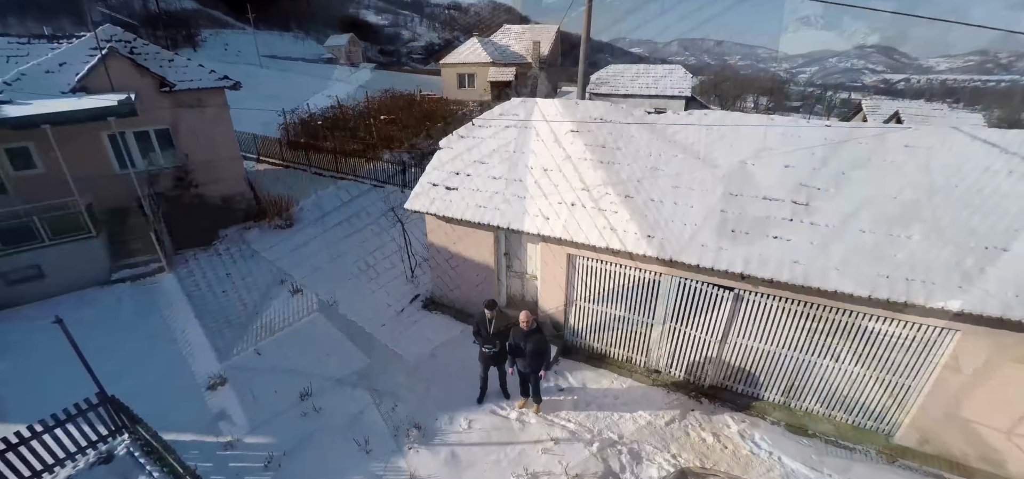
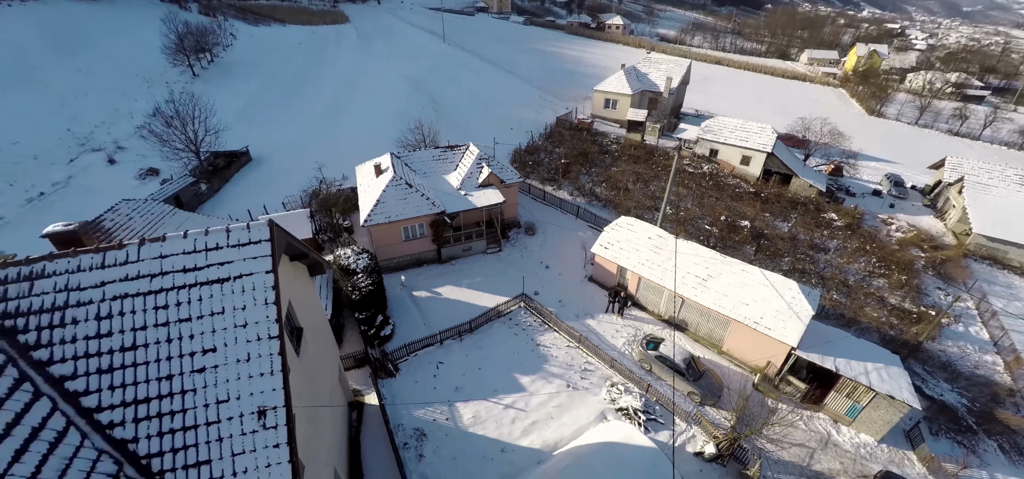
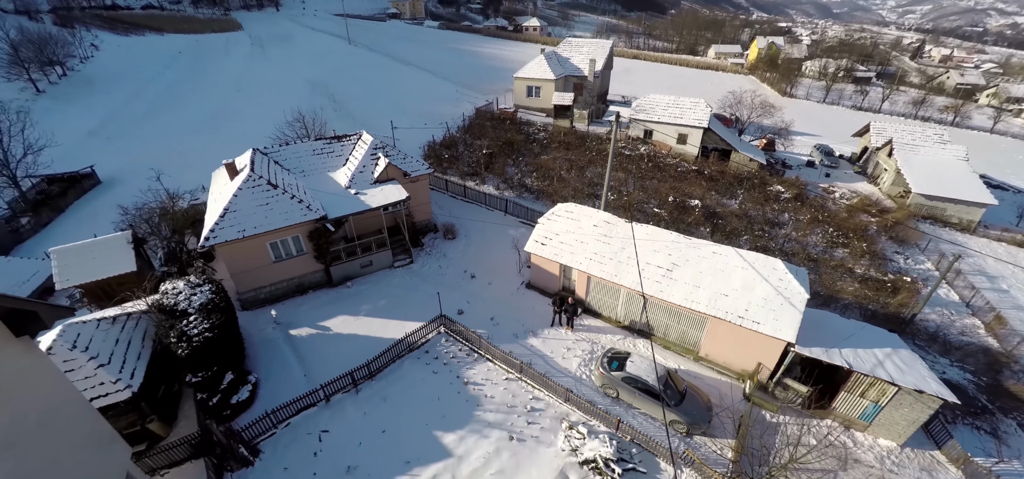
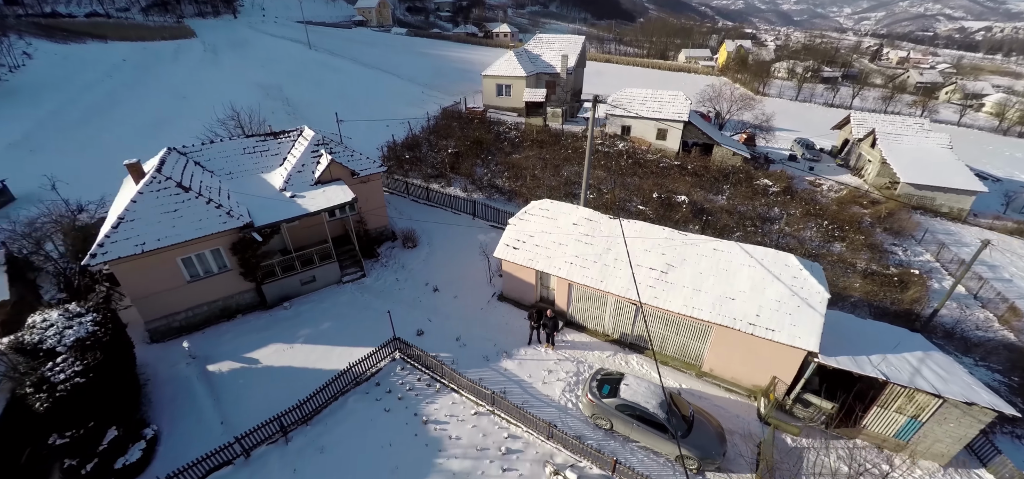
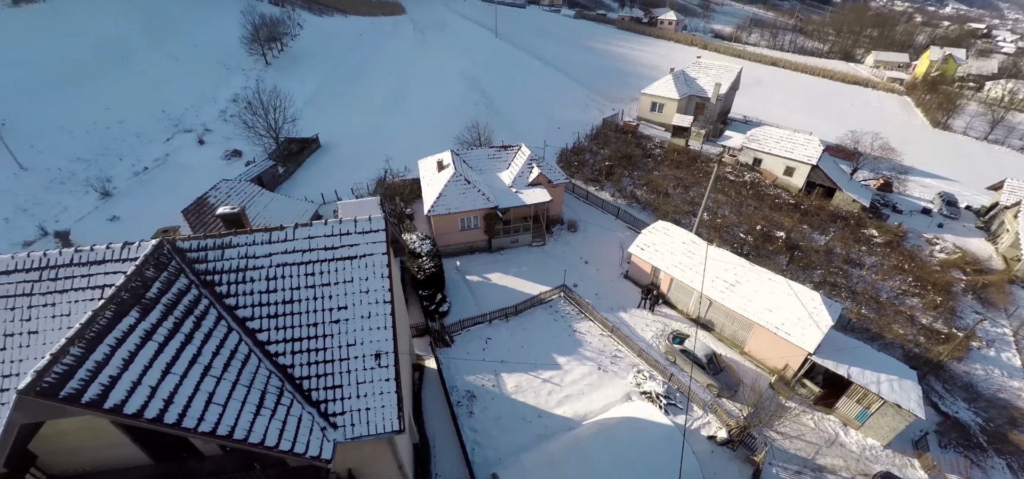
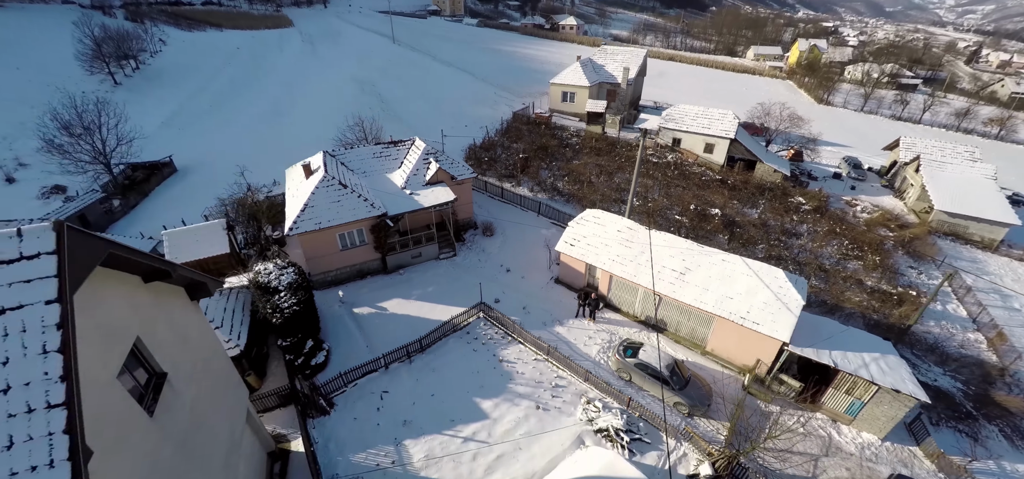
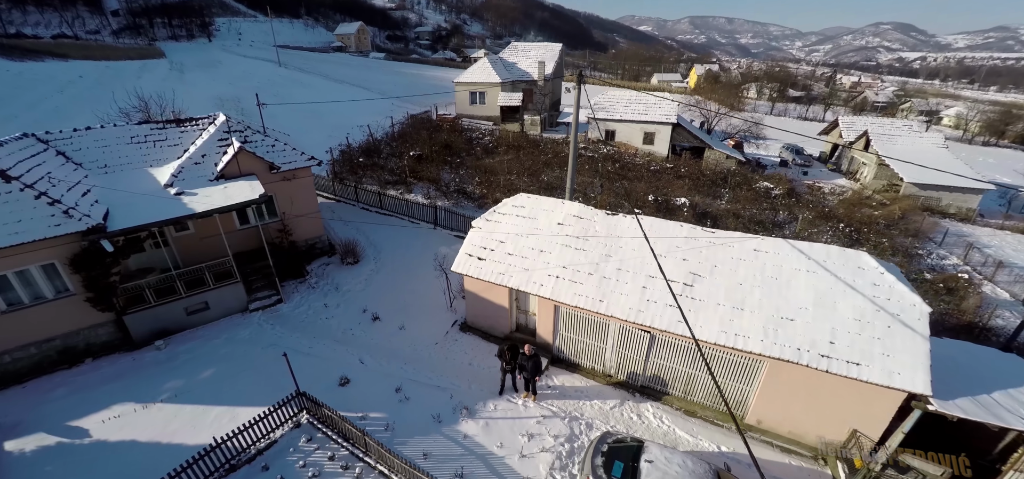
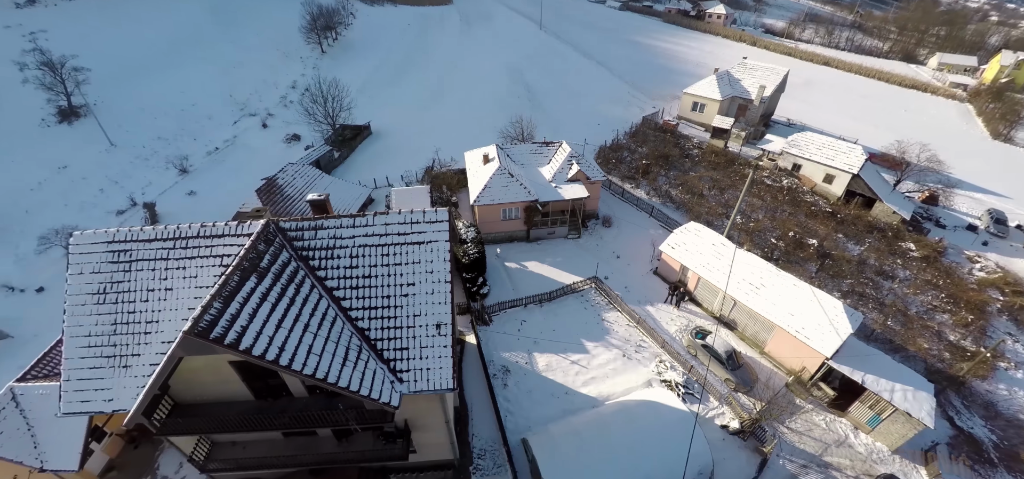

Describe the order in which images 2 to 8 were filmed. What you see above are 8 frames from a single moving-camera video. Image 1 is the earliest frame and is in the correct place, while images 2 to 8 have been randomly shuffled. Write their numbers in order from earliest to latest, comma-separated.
7, 4, 3, 6, 2, 5, 8
